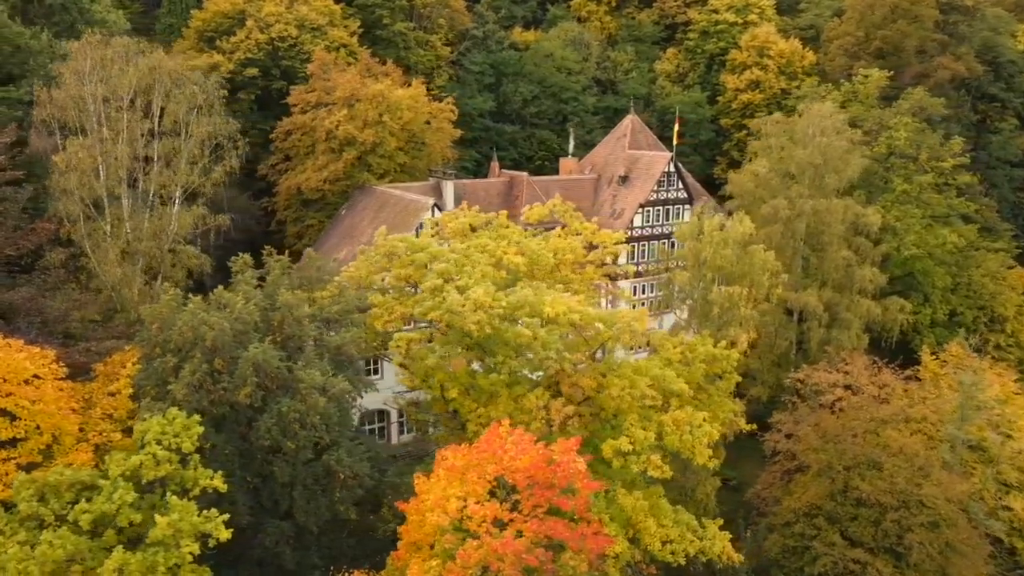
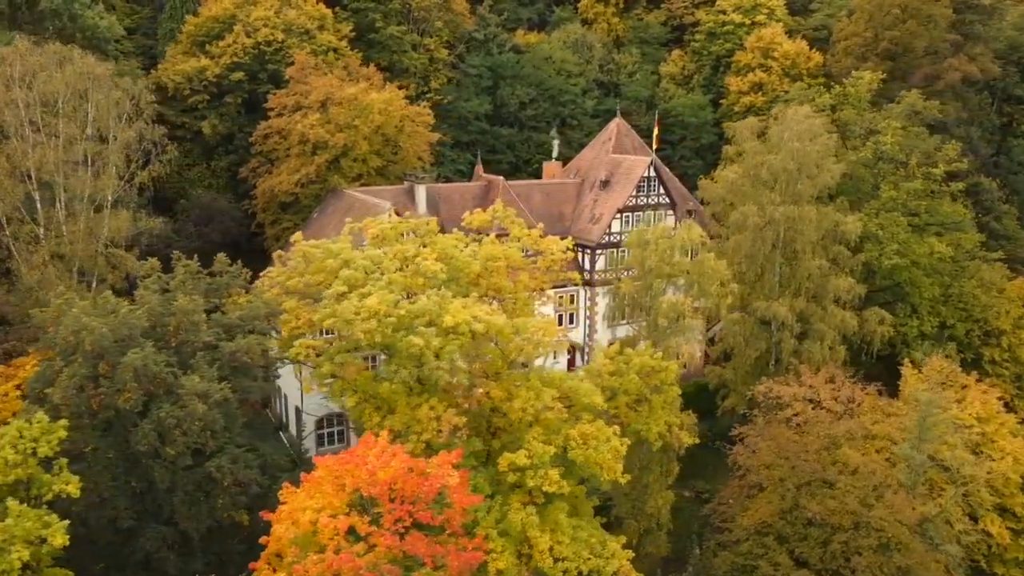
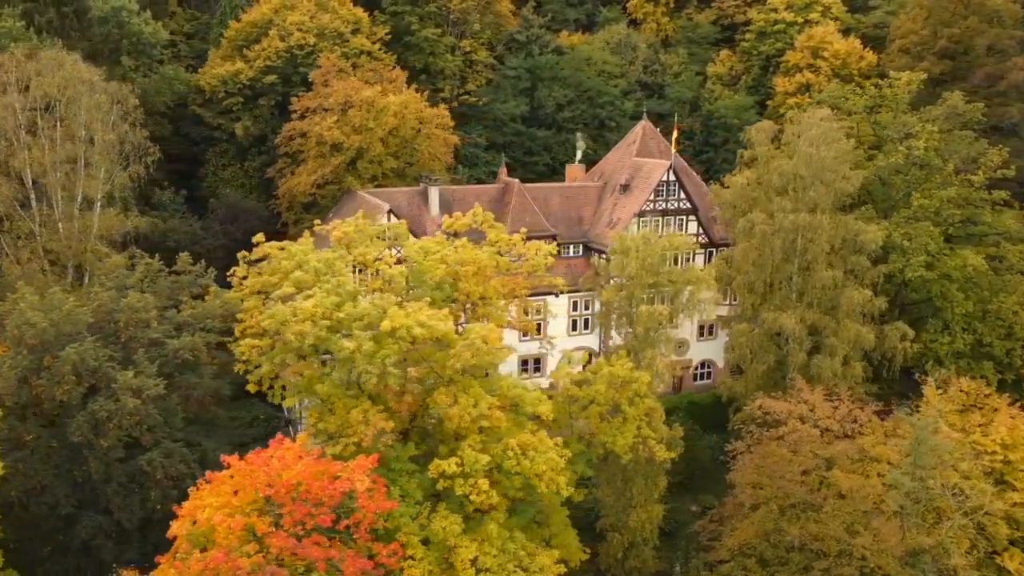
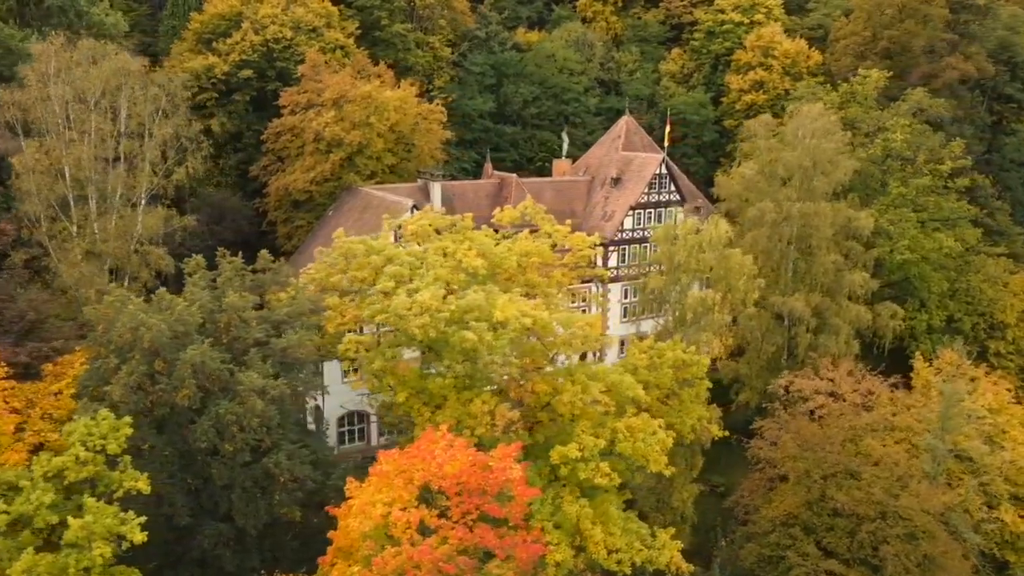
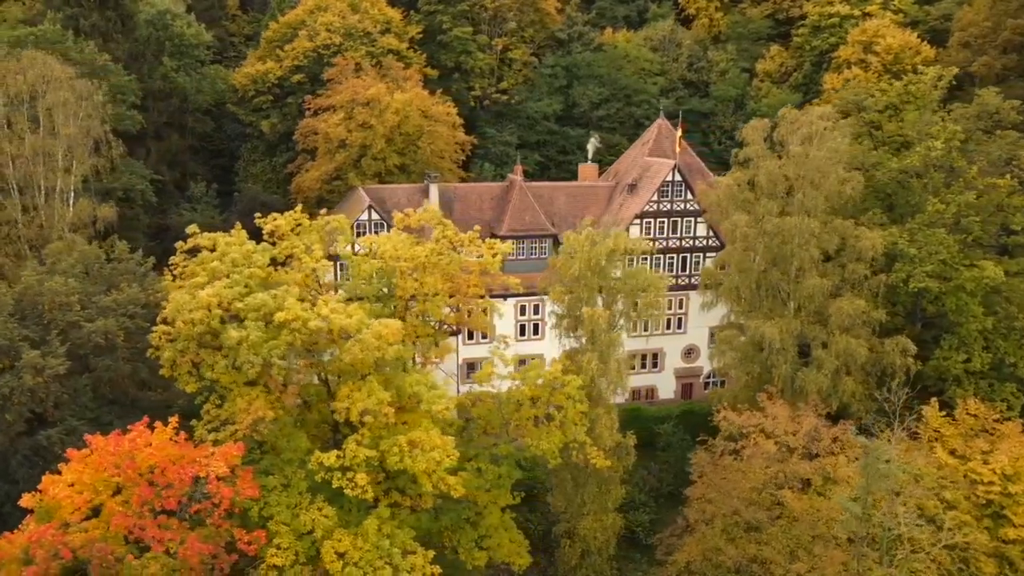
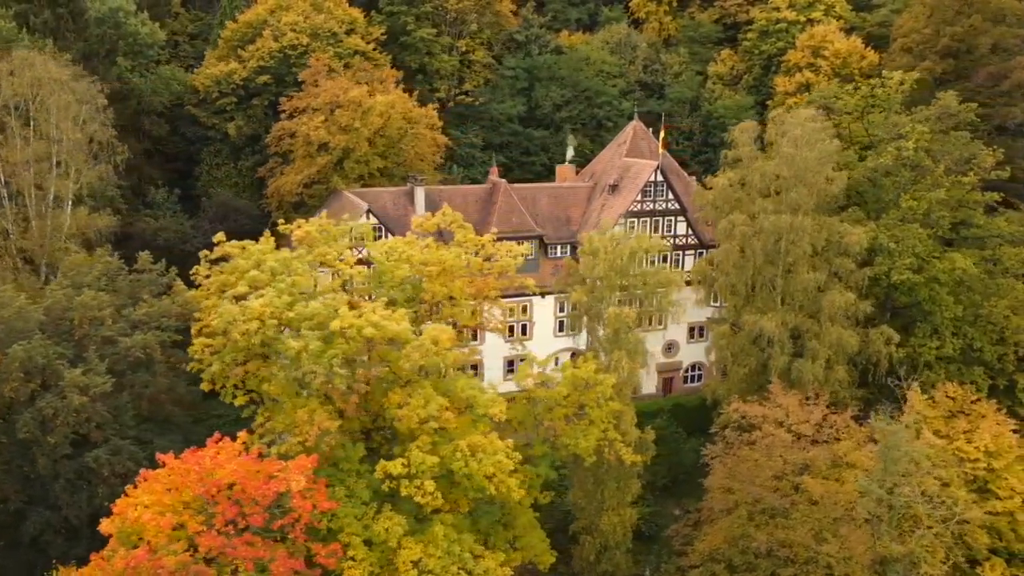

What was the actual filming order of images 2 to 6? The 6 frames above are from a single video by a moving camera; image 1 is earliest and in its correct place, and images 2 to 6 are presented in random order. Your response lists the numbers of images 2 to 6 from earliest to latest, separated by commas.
4, 2, 3, 6, 5
